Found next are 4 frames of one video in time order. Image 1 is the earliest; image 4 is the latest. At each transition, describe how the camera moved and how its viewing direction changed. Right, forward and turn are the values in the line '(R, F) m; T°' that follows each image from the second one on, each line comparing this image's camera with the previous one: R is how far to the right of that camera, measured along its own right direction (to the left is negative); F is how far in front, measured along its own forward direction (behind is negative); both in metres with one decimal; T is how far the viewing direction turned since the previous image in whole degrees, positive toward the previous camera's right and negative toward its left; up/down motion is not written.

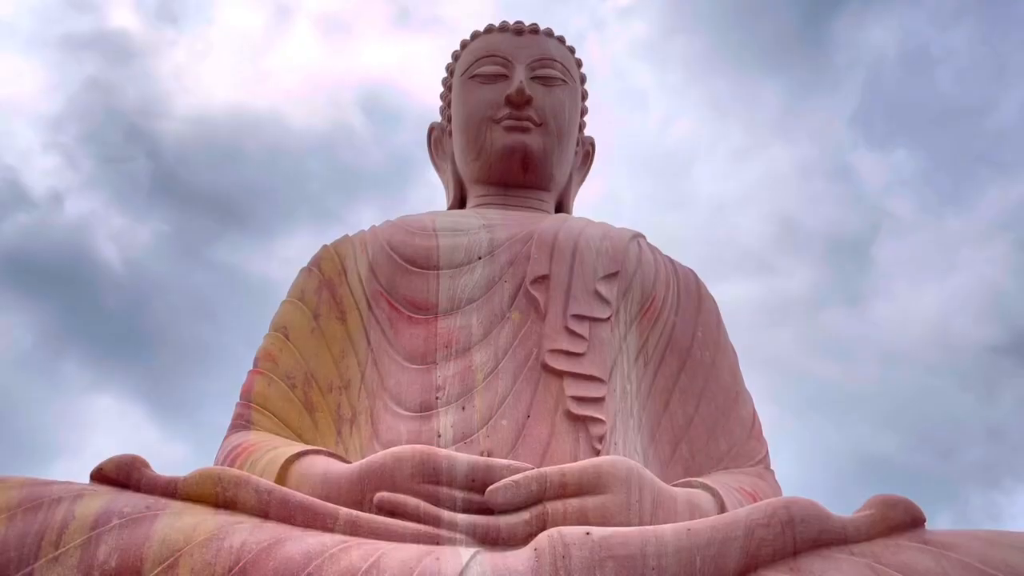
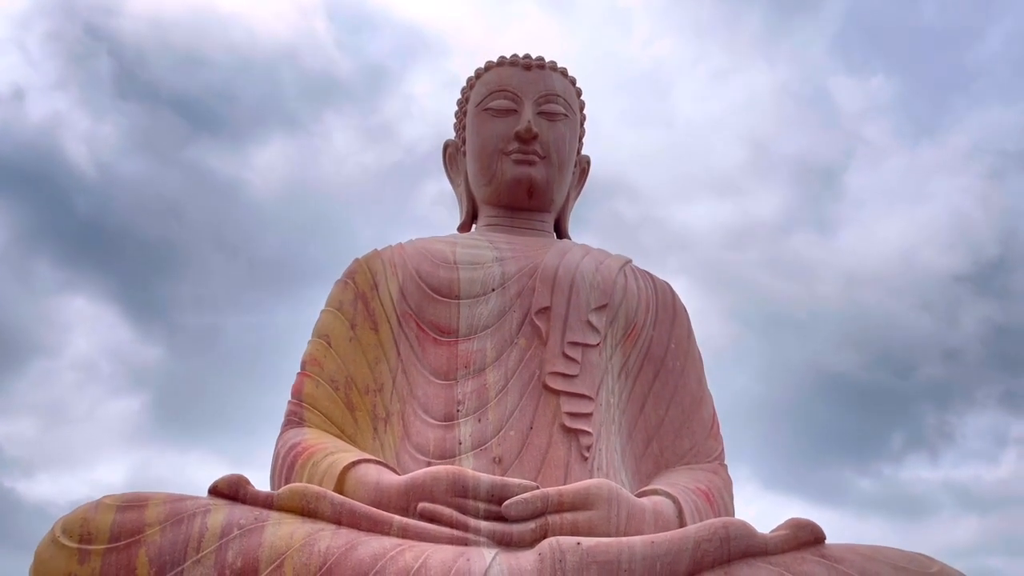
(-0.1, -1.3) m; +1°
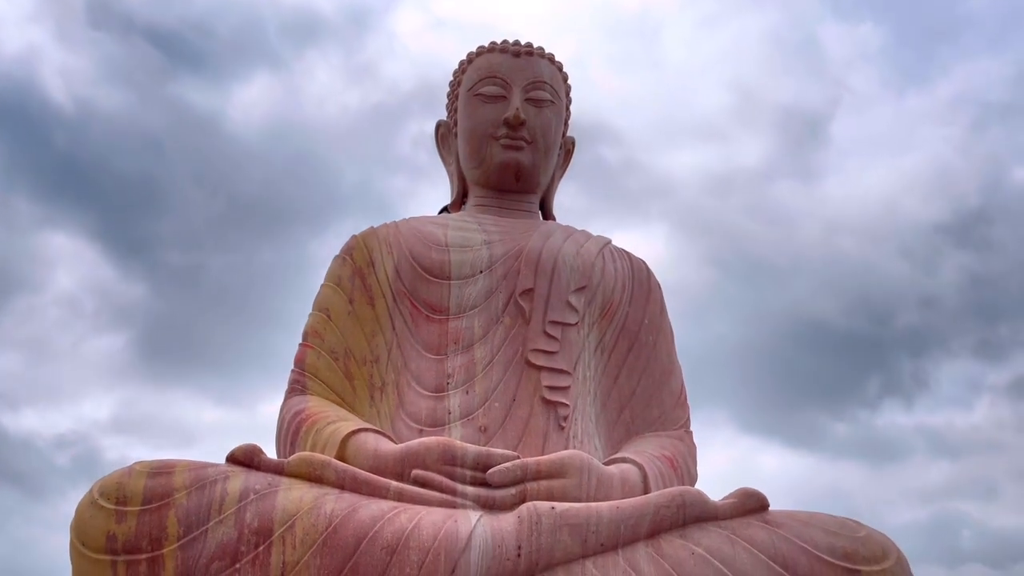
(0.0, -0.7) m; +1°
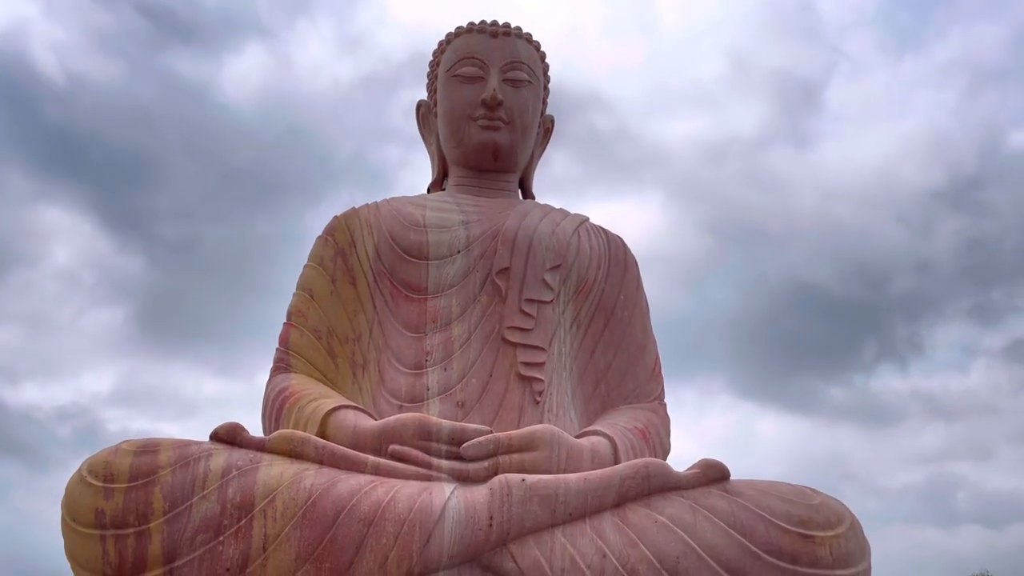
(+0.1, -0.2) m; 0°
